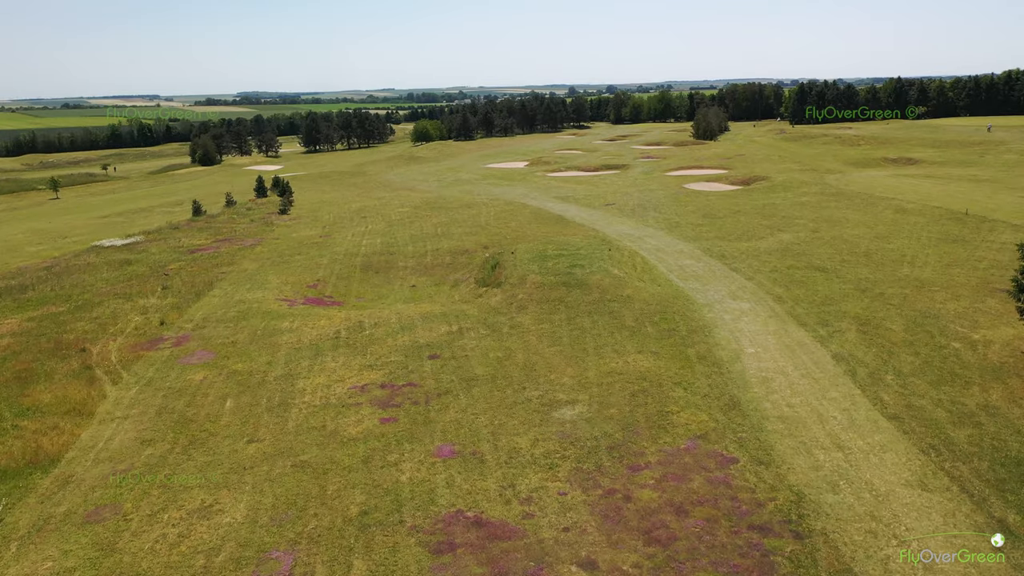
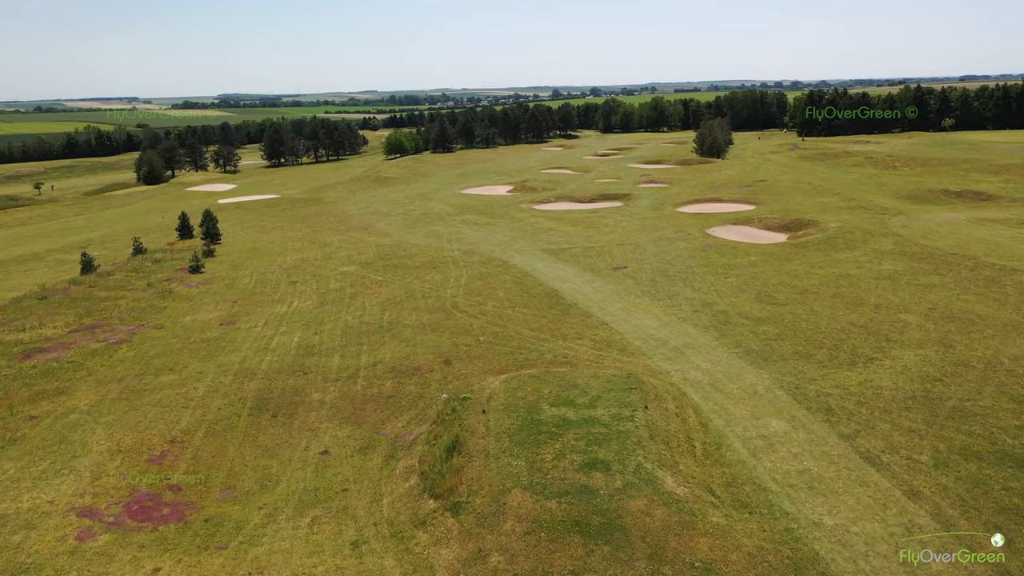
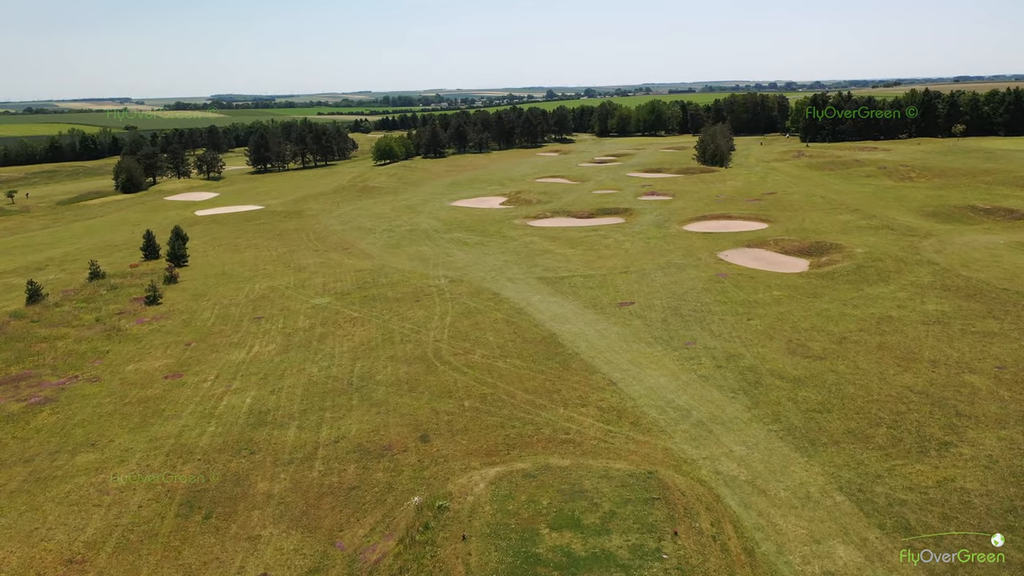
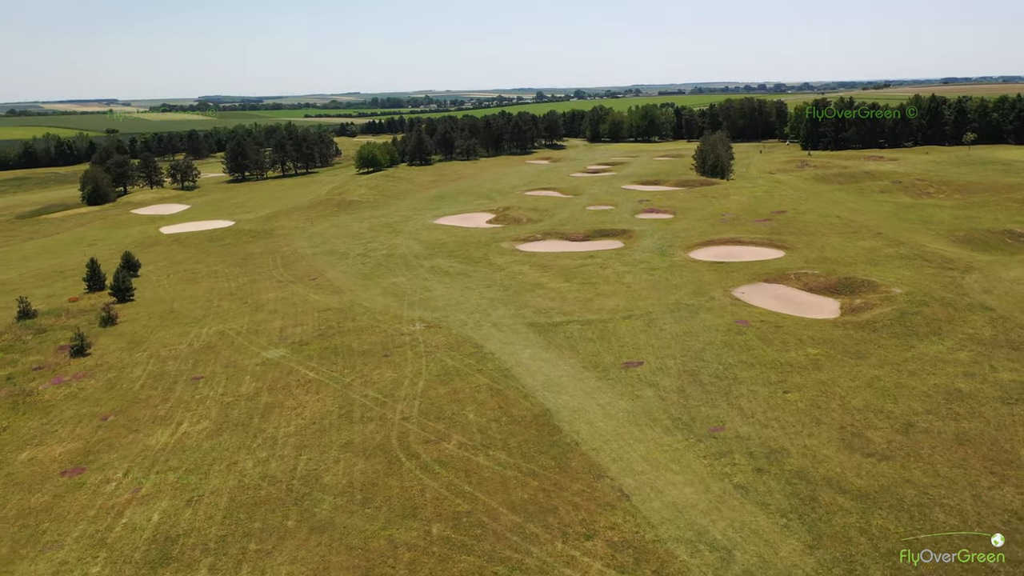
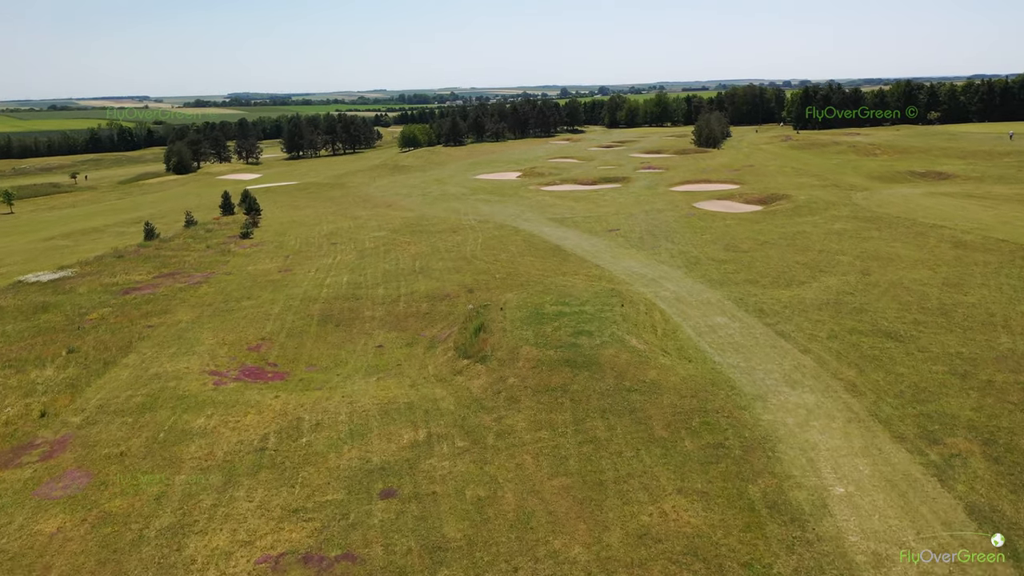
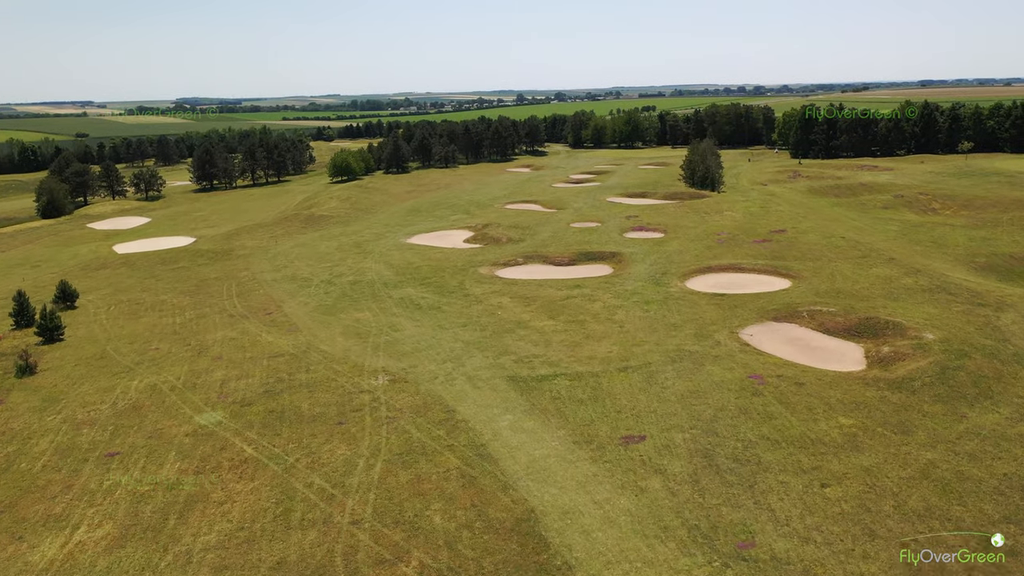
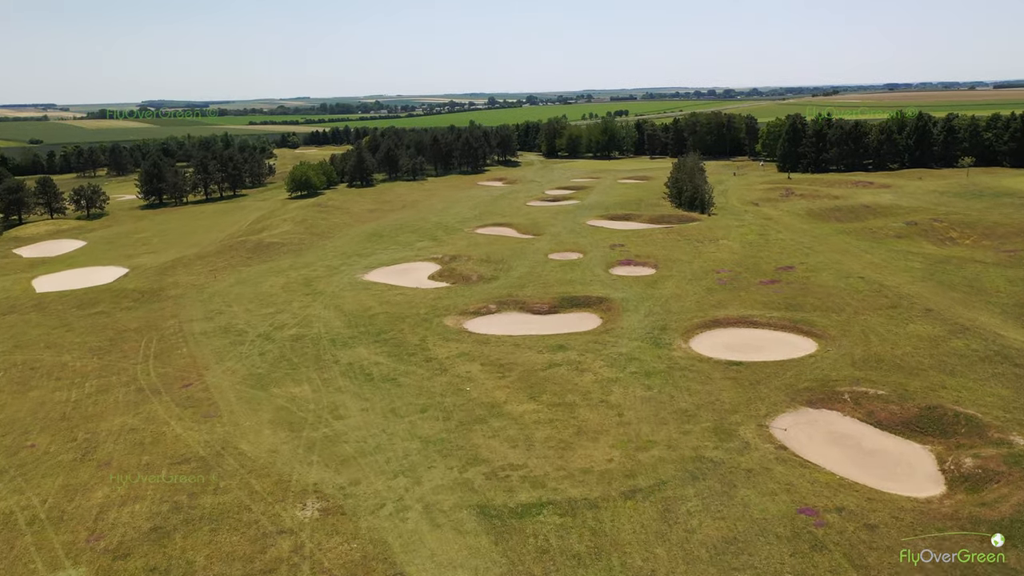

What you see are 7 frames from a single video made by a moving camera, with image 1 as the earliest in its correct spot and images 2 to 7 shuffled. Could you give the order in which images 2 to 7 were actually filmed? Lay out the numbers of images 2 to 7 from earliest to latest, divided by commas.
5, 2, 3, 4, 6, 7
